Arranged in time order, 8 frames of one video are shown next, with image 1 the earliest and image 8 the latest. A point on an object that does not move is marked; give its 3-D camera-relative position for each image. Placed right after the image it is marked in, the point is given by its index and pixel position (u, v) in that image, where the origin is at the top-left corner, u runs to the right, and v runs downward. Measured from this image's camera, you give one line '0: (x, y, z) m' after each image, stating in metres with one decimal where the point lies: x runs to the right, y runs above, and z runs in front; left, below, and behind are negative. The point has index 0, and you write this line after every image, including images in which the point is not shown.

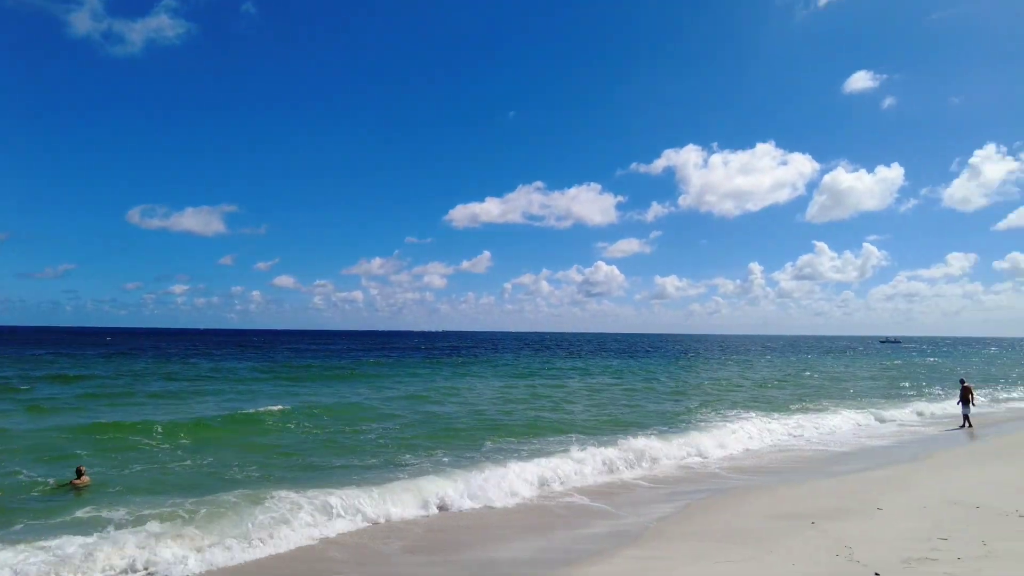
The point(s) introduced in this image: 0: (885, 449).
0: (+7.6, -3.3, +13.2) m
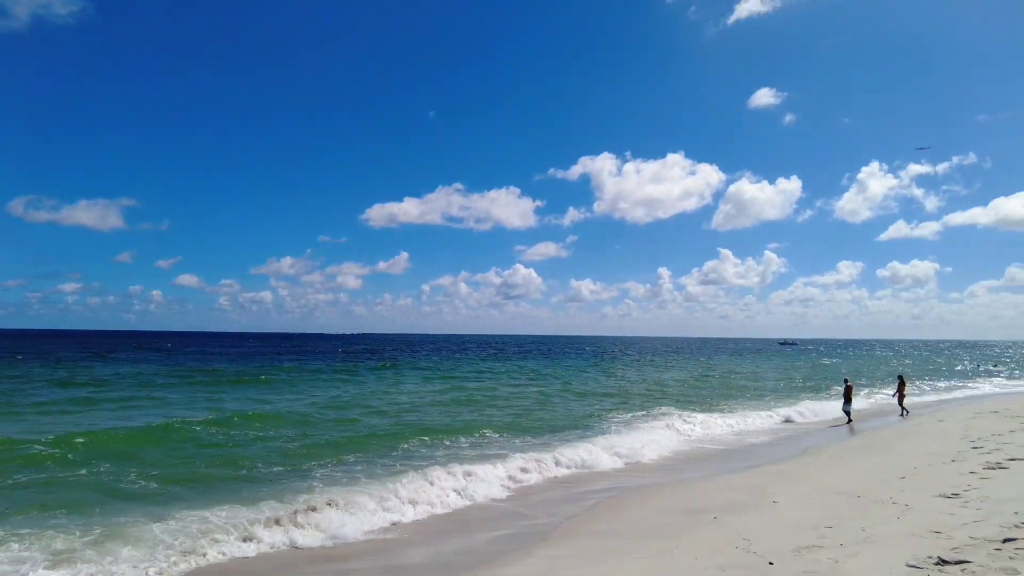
0: (+5.8, -3.5, +14.1) m
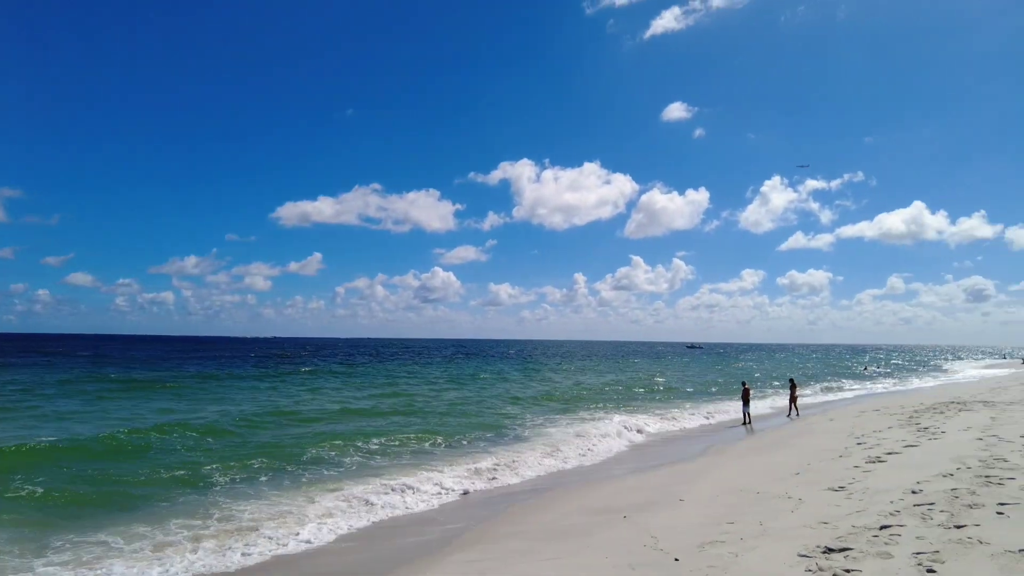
0: (+3.9, -3.6, +14.6) m
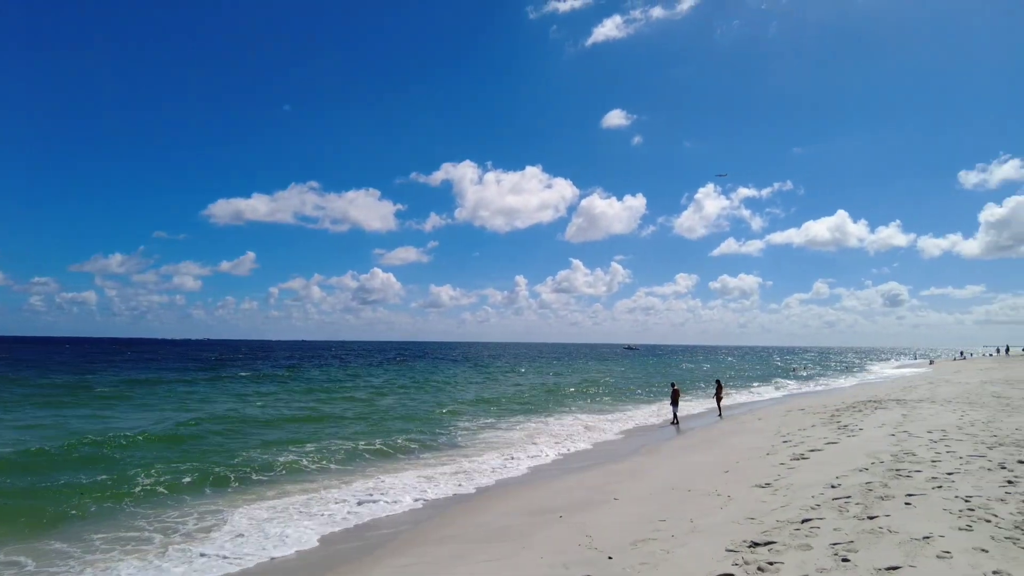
0: (+2.5, -3.7, +14.9) m
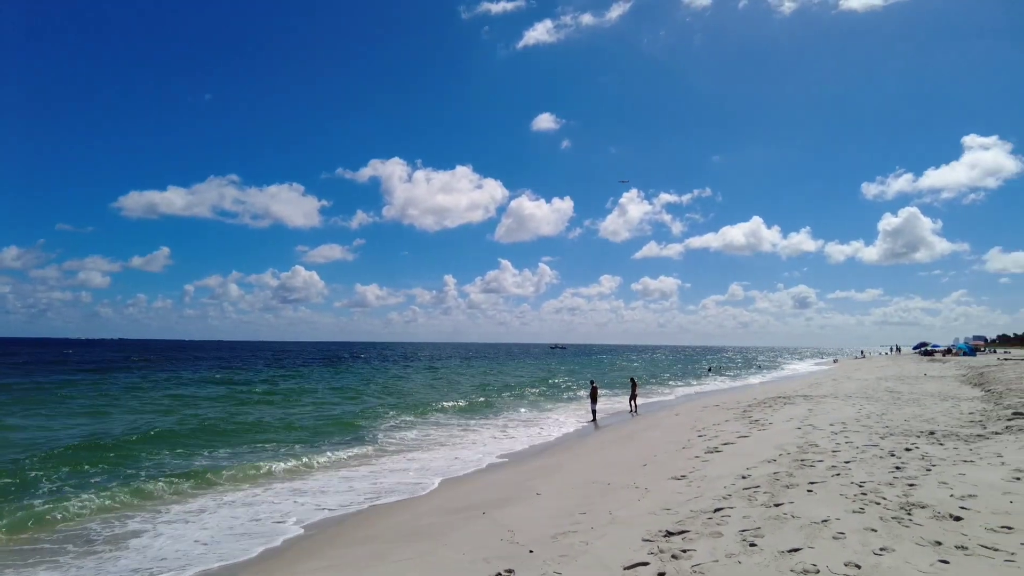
0: (+0.8, -3.7, +15.2) m
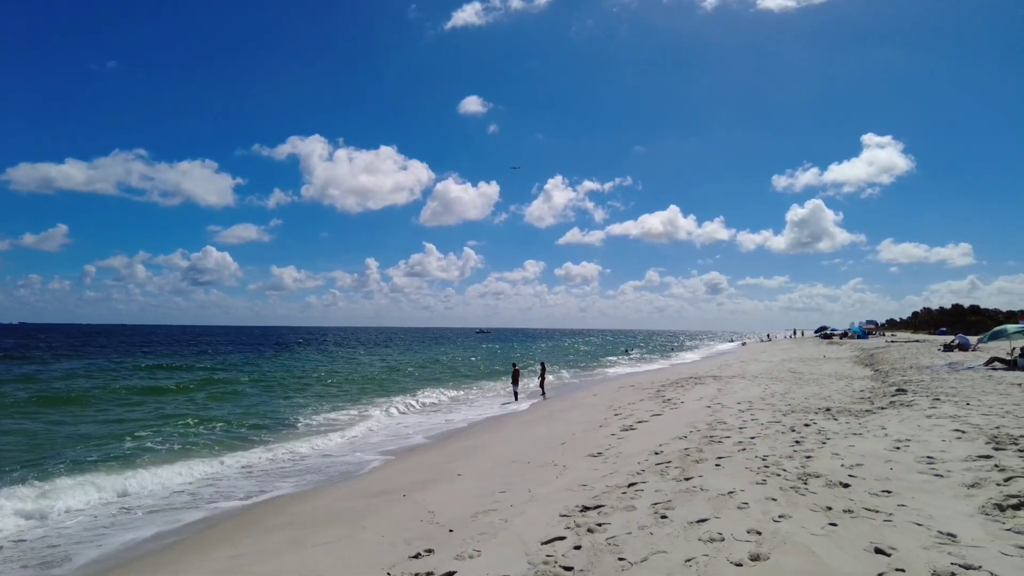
0: (-1.0, -3.3, +15.3) m
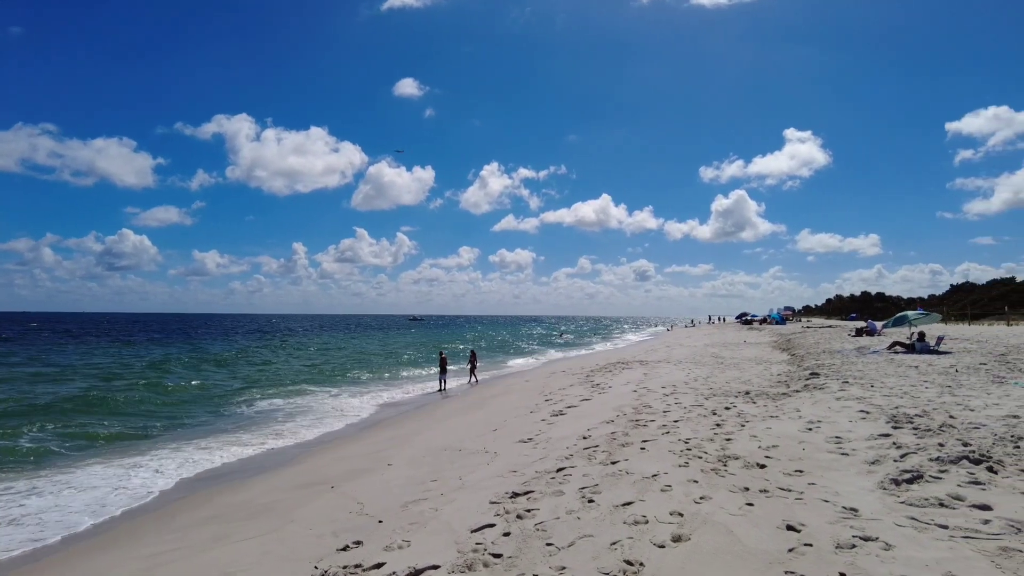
0: (-2.6, -3.0, +15.2) m
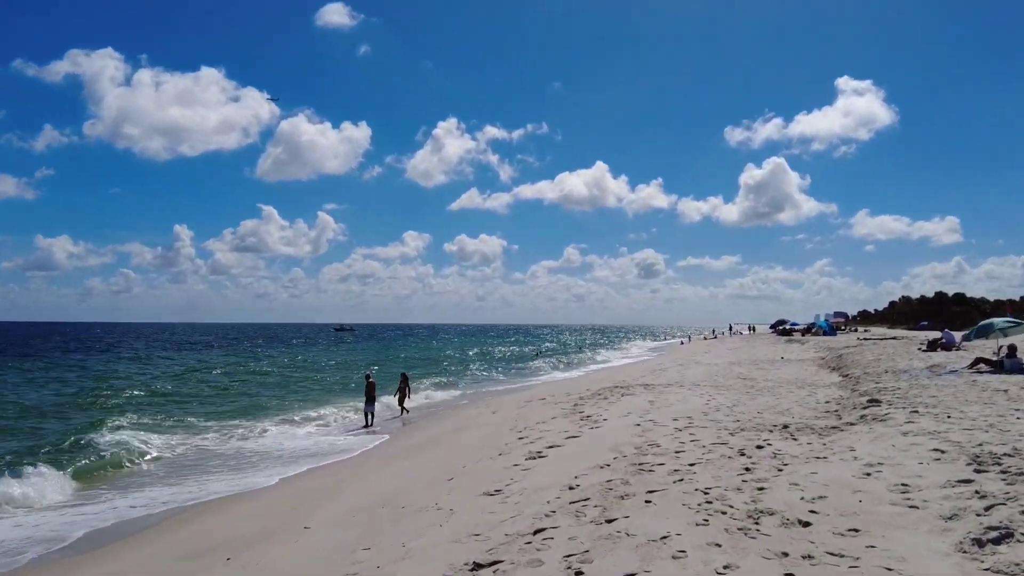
0: (-3.1, -2.9, +12.4) m
